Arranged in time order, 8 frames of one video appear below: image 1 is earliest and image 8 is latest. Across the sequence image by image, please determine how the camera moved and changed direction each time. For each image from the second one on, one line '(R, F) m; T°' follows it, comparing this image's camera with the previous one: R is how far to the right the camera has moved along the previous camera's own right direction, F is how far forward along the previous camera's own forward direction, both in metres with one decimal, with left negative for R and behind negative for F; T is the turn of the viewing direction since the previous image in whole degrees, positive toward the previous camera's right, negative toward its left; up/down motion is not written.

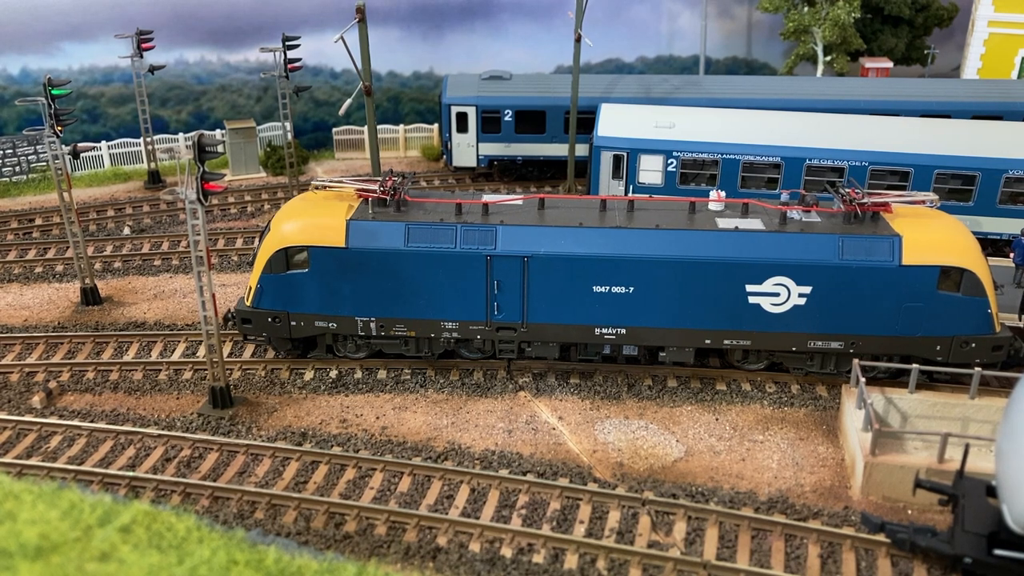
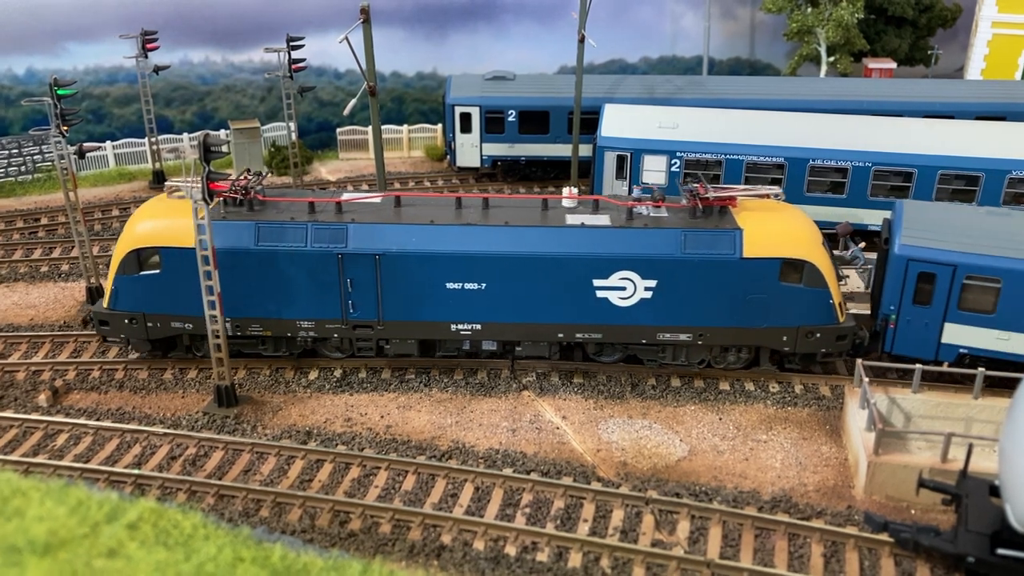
(0.0, 0.0) m; 0°
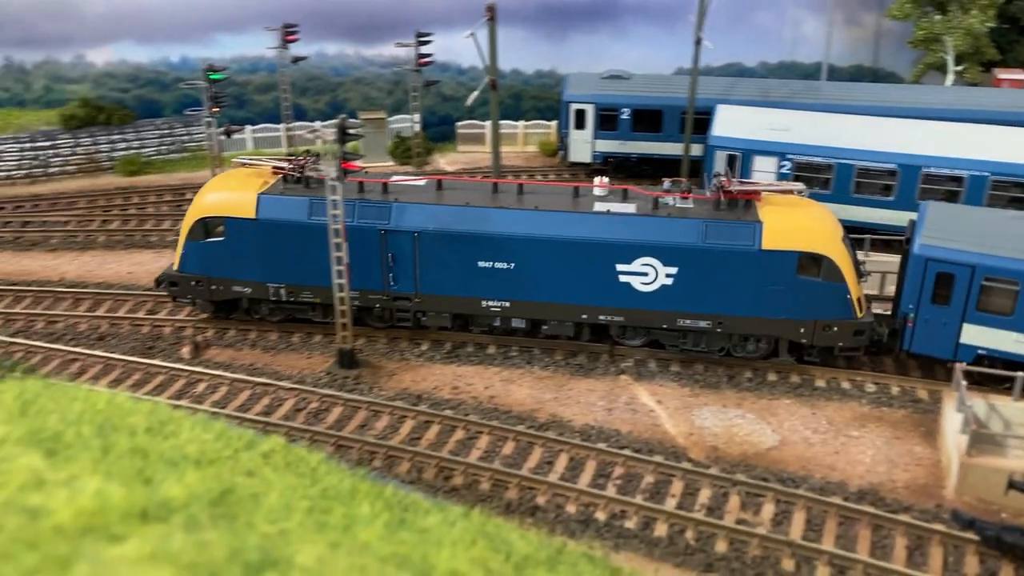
(0.0, -0.8) m; -7°
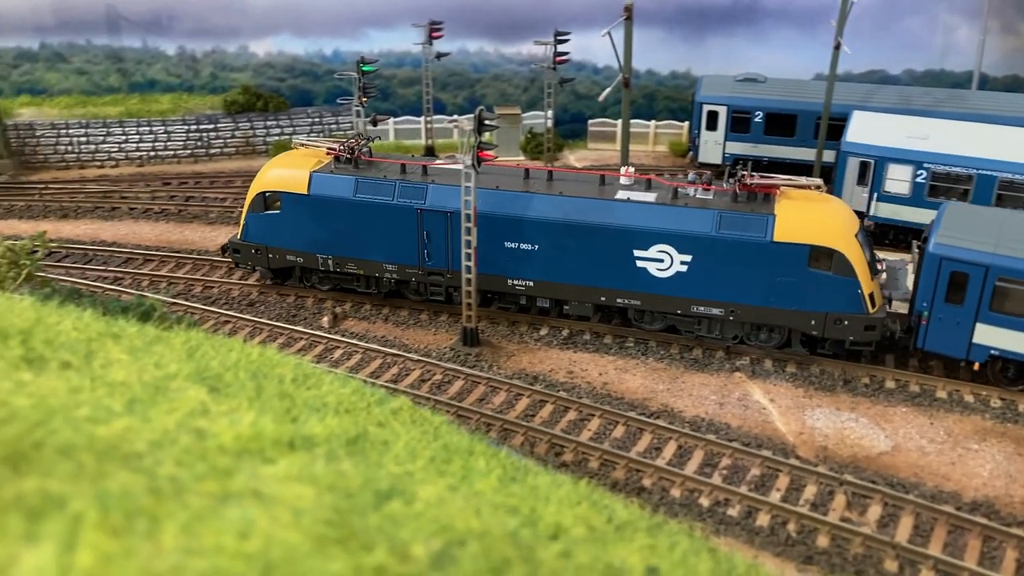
(+0.1, -0.7) m; -8°
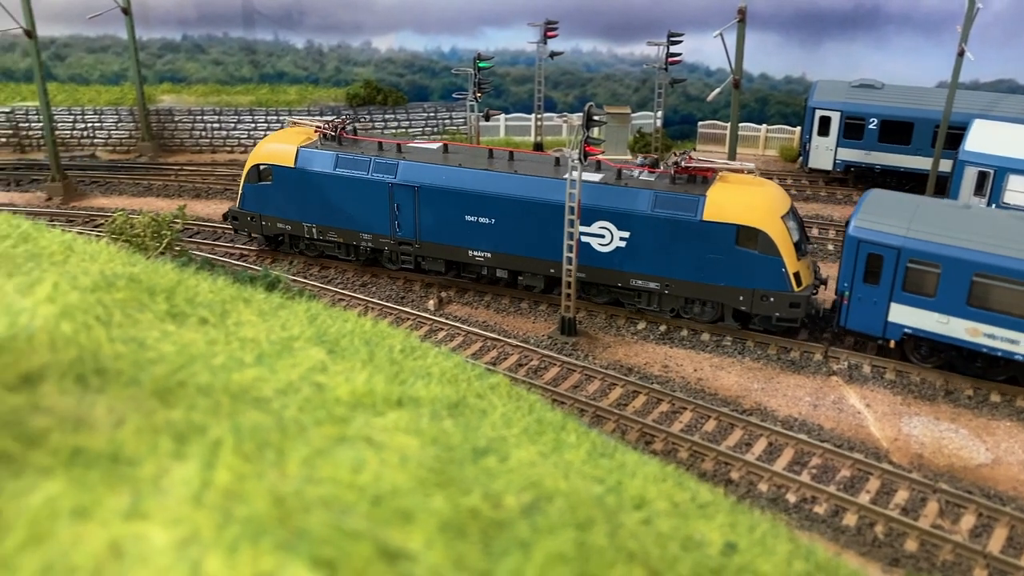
(+0.1, -0.5) m; -7°
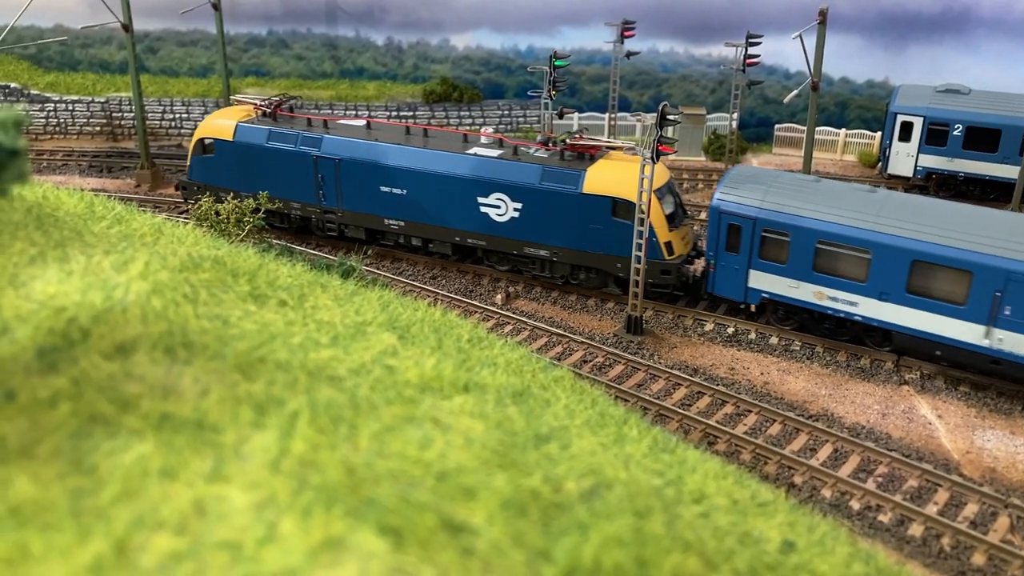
(0.0, -0.2) m; -4°
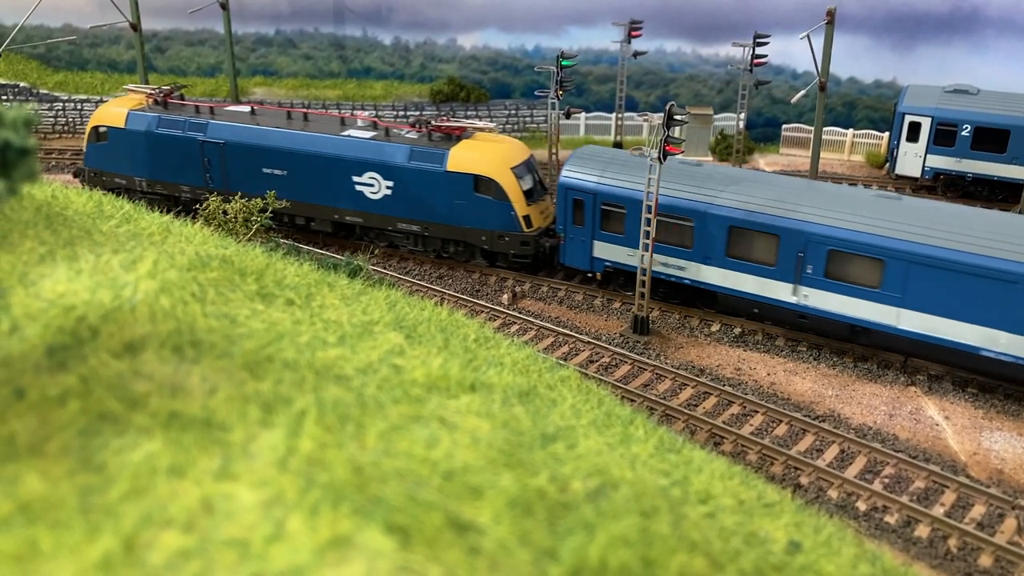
(0.0, 0.0) m; 0°
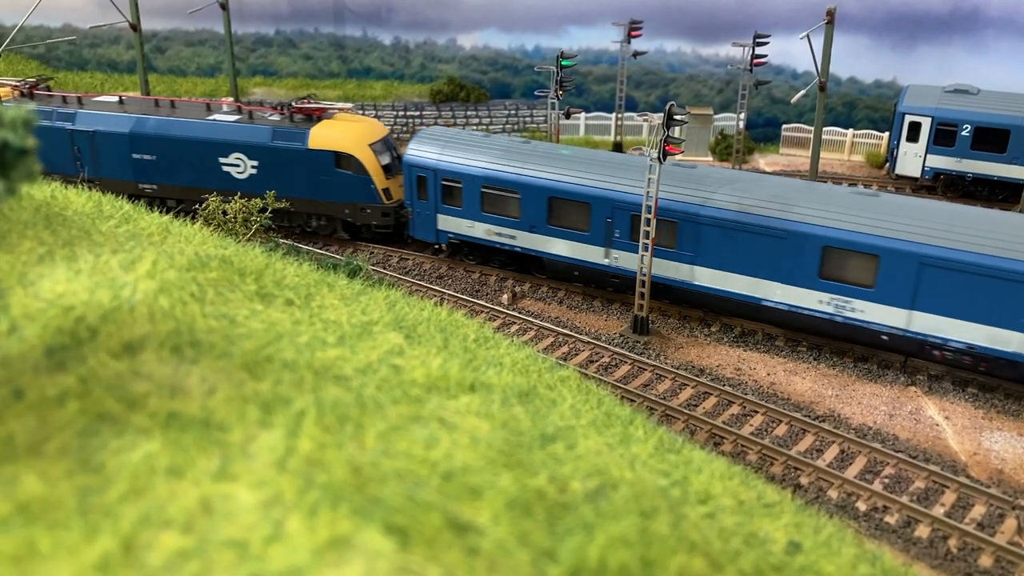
(0.0, 0.0) m; 0°
